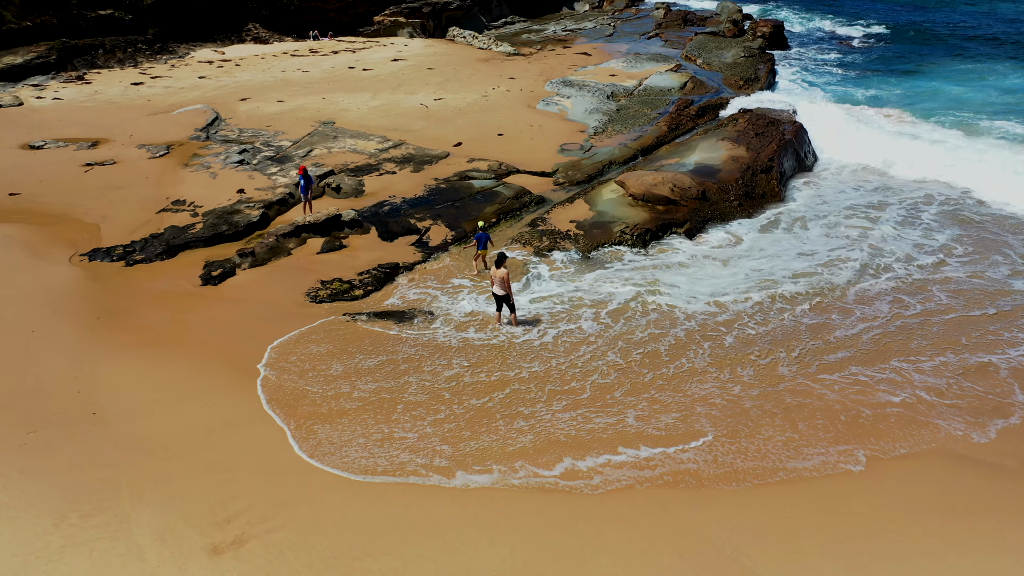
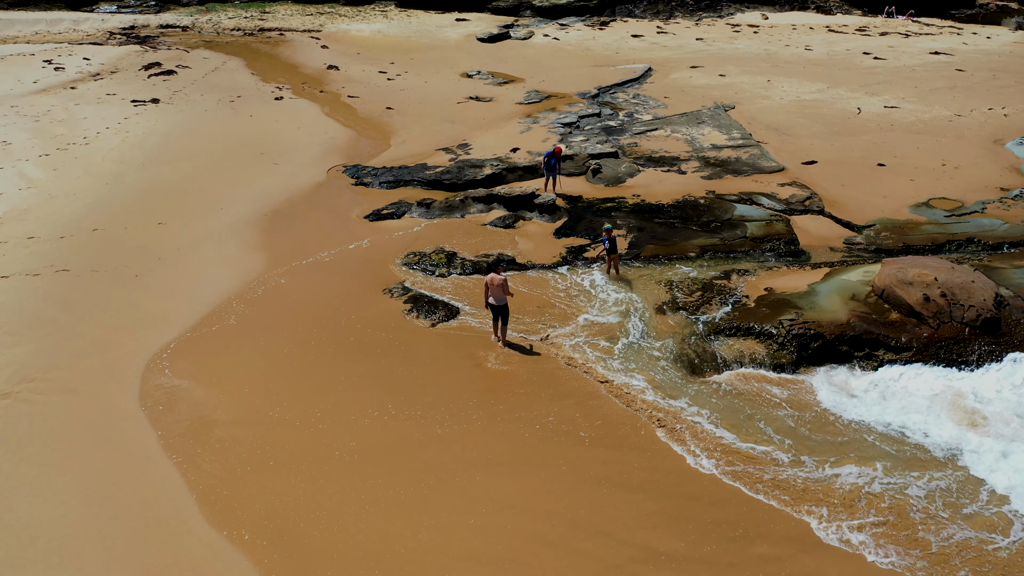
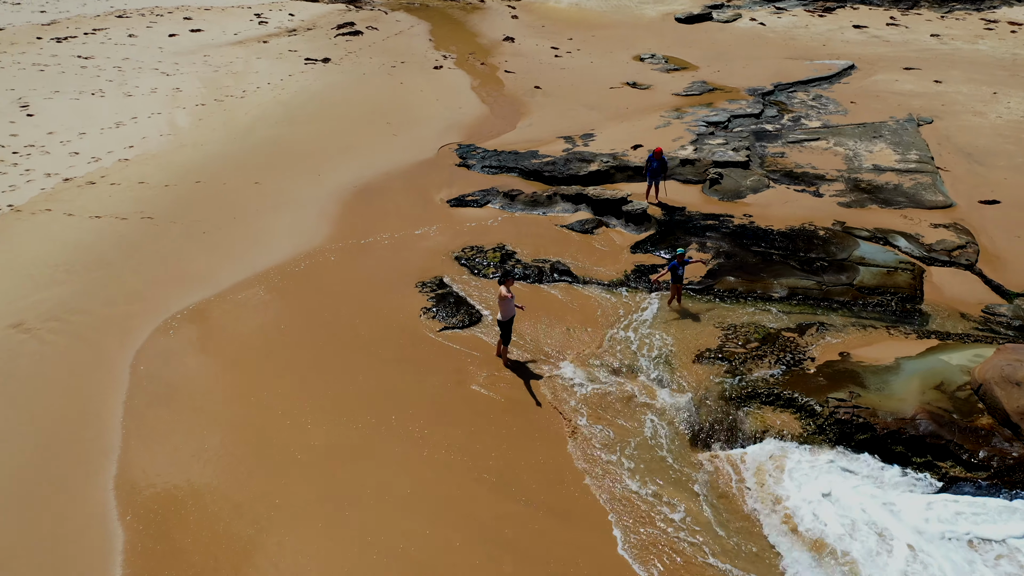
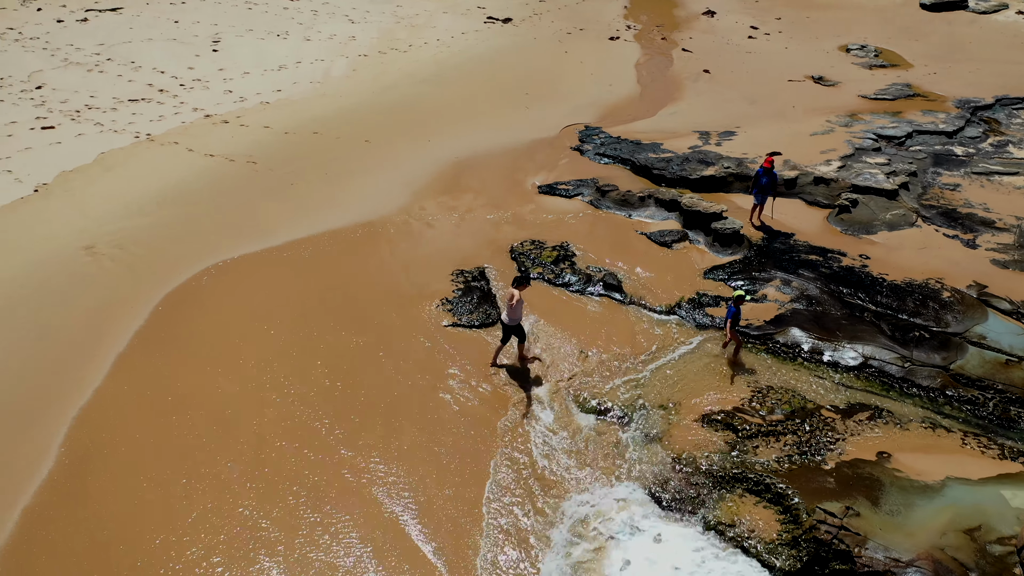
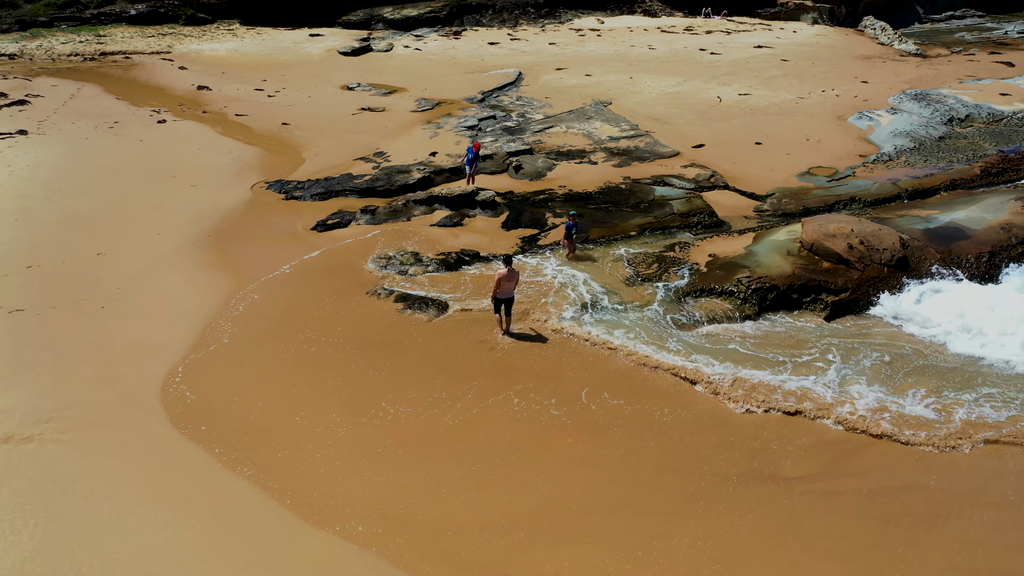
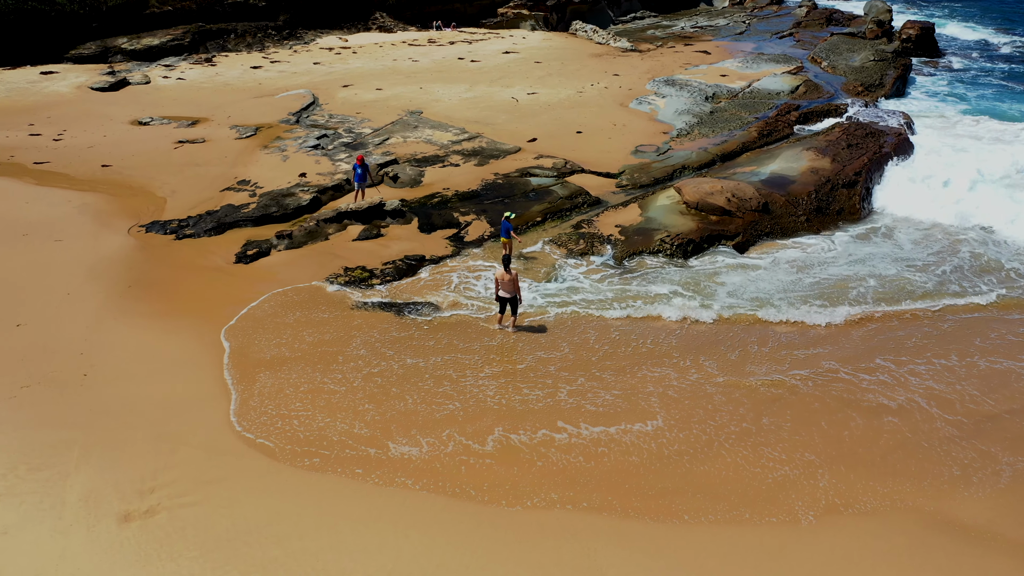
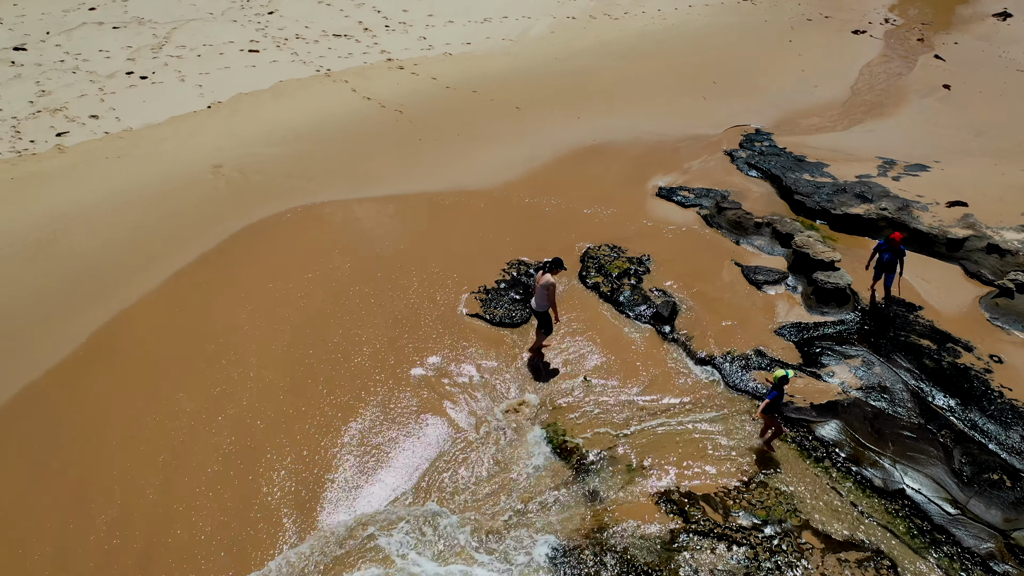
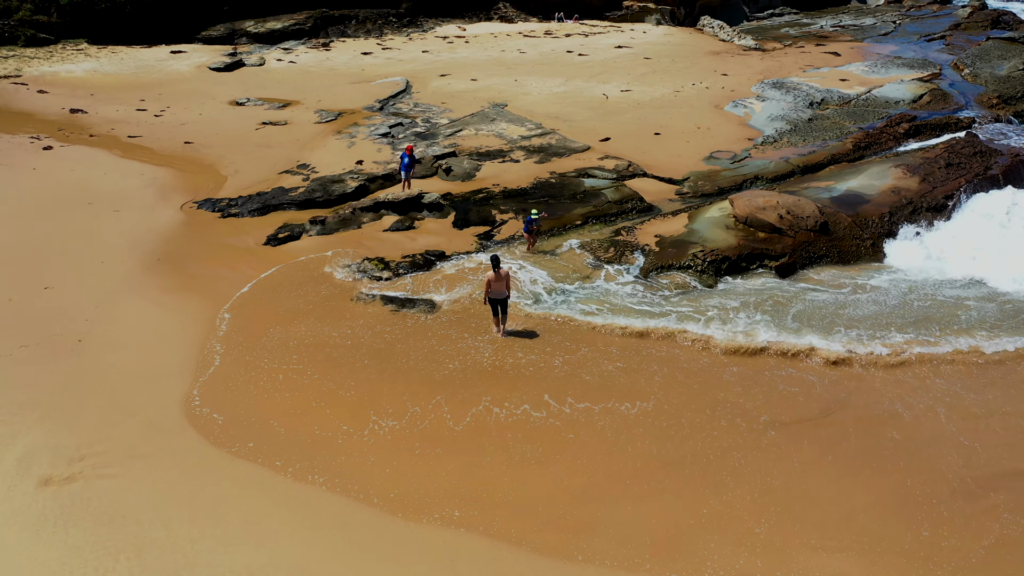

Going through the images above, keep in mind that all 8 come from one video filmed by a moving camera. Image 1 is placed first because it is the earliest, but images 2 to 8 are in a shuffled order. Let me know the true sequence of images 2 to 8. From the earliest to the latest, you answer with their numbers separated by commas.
6, 8, 5, 2, 3, 4, 7
